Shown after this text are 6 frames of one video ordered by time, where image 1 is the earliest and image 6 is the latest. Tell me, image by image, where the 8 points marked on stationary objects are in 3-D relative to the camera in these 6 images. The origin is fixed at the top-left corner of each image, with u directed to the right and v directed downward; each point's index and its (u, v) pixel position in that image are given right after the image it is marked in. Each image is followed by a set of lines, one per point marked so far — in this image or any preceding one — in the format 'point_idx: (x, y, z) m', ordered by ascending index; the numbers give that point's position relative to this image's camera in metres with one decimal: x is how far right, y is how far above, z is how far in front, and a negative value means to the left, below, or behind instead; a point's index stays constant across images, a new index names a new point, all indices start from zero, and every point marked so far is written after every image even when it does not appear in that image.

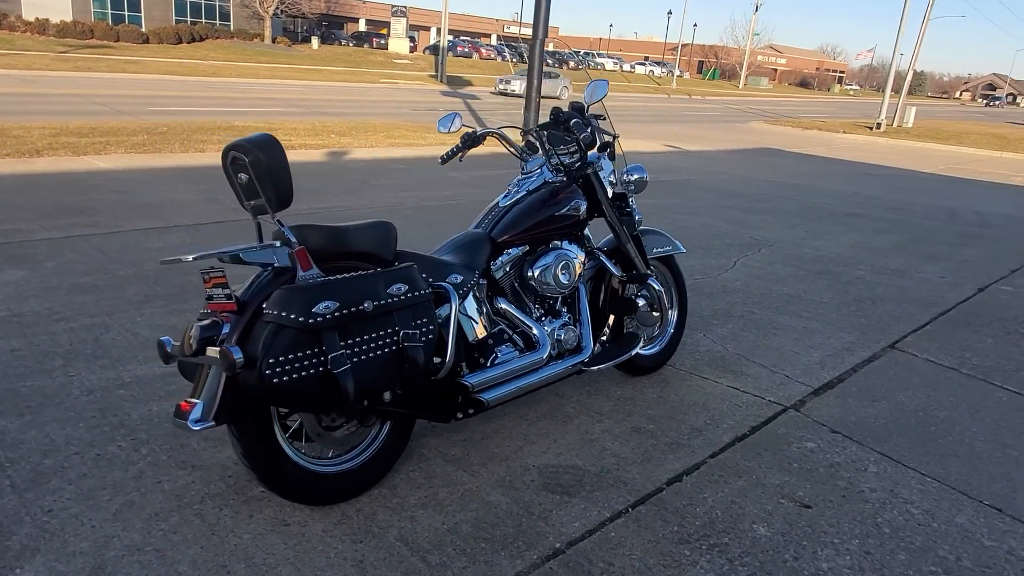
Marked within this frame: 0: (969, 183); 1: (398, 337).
0: (+11.5, +2.6, +18.2) m
1: (-0.4, -0.2, +2.6) m
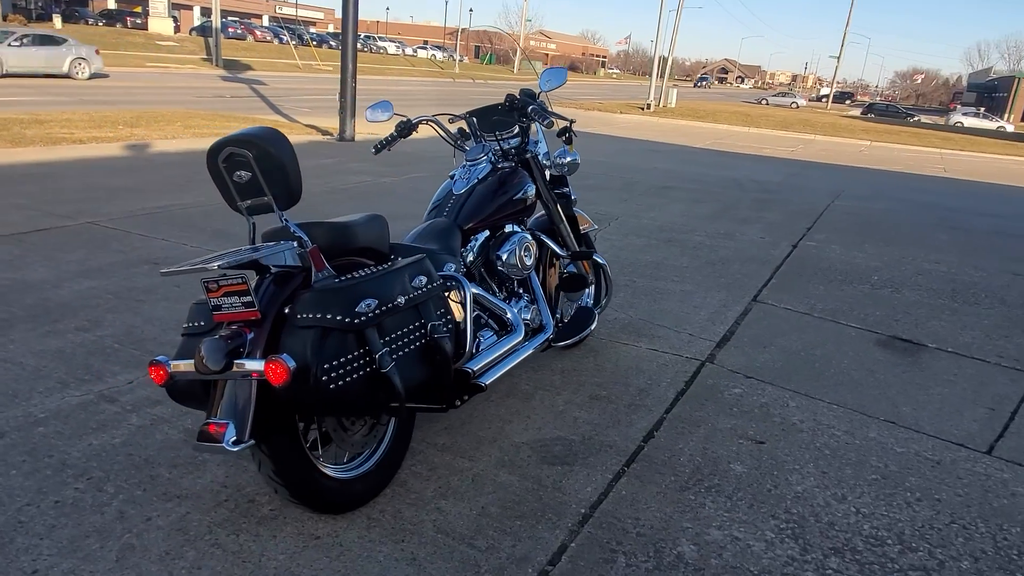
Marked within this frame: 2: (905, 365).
0: (+6.5, +3.8, +20.7) m
1: (-0.3, -0.2, +2.5) m
2: (+2.5, -0.5, +4.7) m
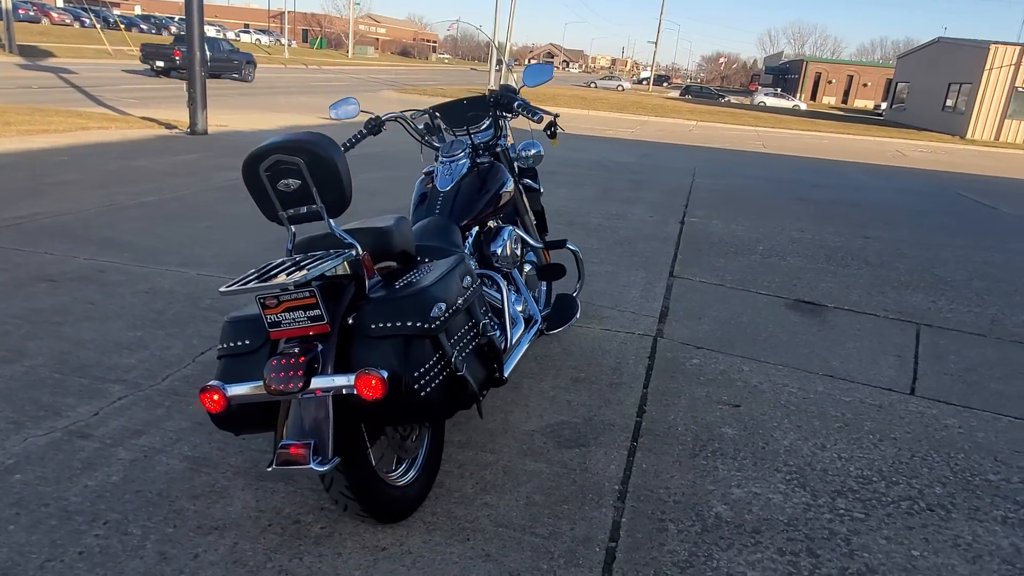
0: (+2.3, +4.5, +21.7) m
1: (-0.1, -0.2, +2.6) m
2: (+2.2, -0.3, +5.2) m
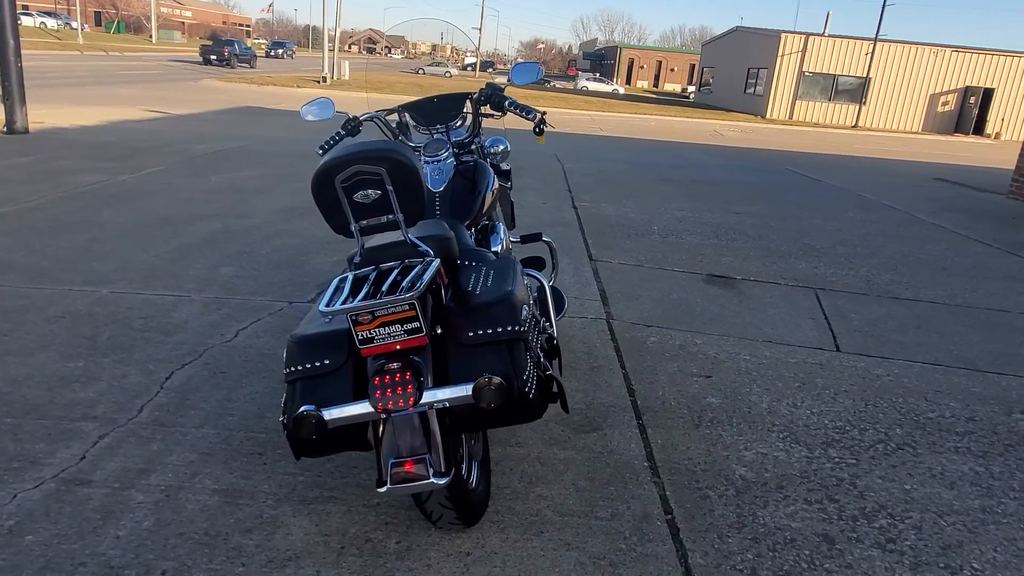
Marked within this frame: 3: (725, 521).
0: (-2.1, +4.9, +21.7) m
1: (+0.1, -0.1, +2.6) m
2: (+1.8, -0.1, +5.8) m
3: (+0.8, -0.9, +2.8) m
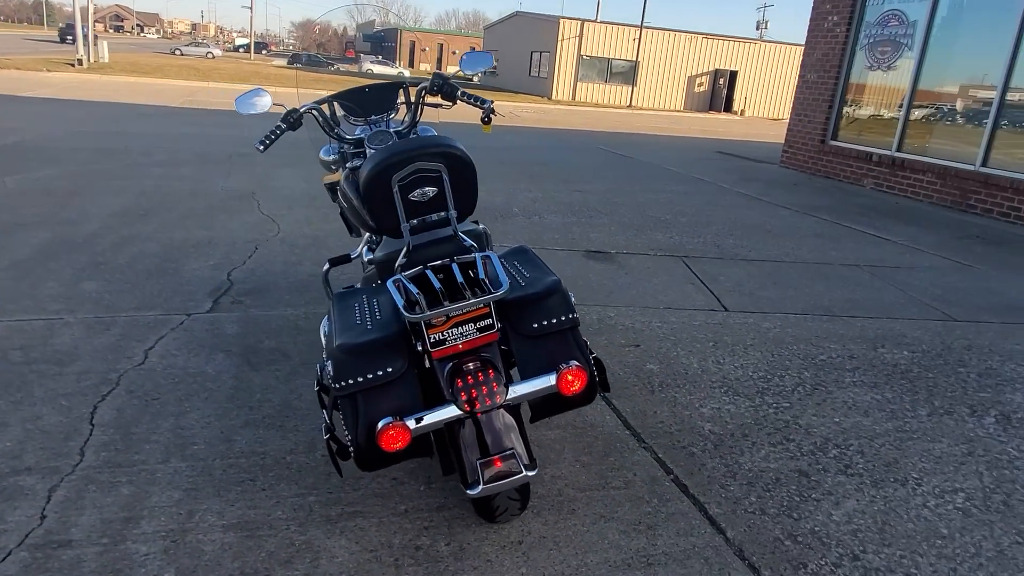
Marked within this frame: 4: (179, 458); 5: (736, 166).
0: (-7.7, +4.9, +20.2) m
1: (+0.2, -0.1, +2.7) m
2: (+0.9, +0.2, +6.2) m
3: (+0.9, -0.8, +3.1) m
4: (-1.3, -0.7, +2.9) m
5: (+4.5, +2.4, +14.5) m
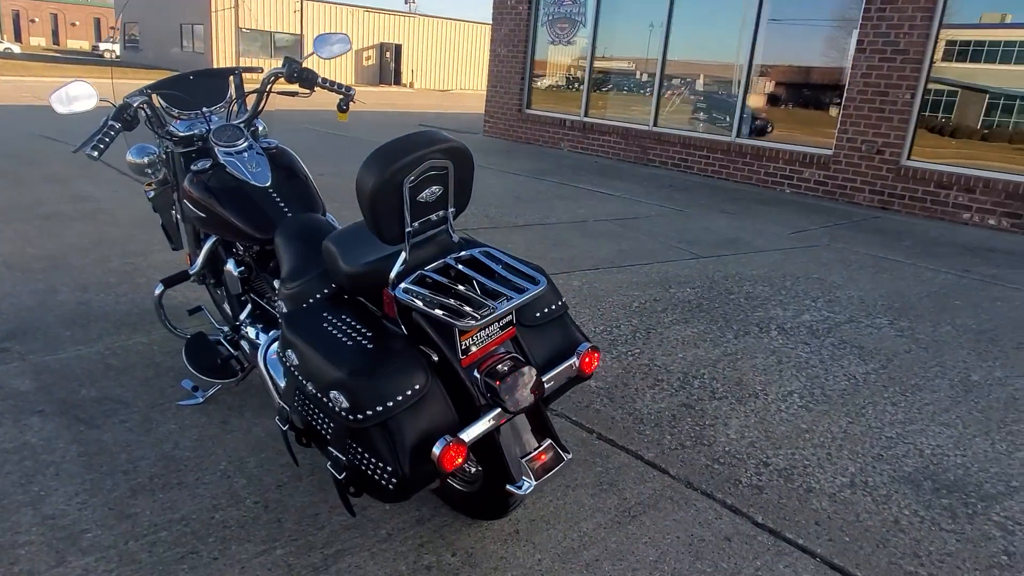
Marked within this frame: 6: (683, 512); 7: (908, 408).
0: (-15.0, +3.8, +15.1) m
1: (0.0, 0.0, +2.7) m
2: (-0.8, +0.3, +6.1) m
3: (+0.5, -0.6, +3.4) m
4: (-1.4, -0.8, +2.3) m
5: (-1.4, +3.1, +15.0) m
6: (+0.6, -0.8, +2.7) m
7: (+2.1, -0.6, +3.8) m
